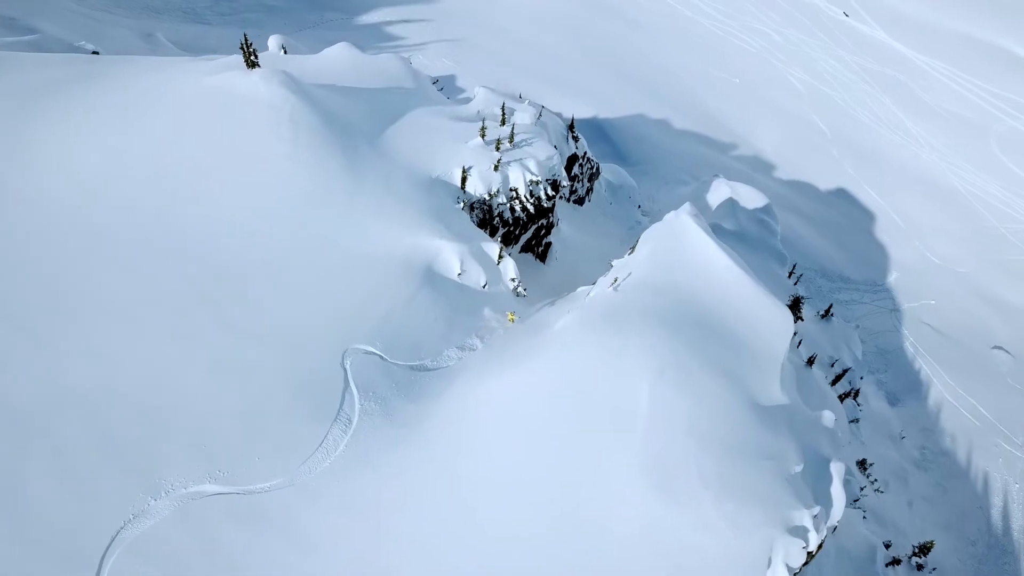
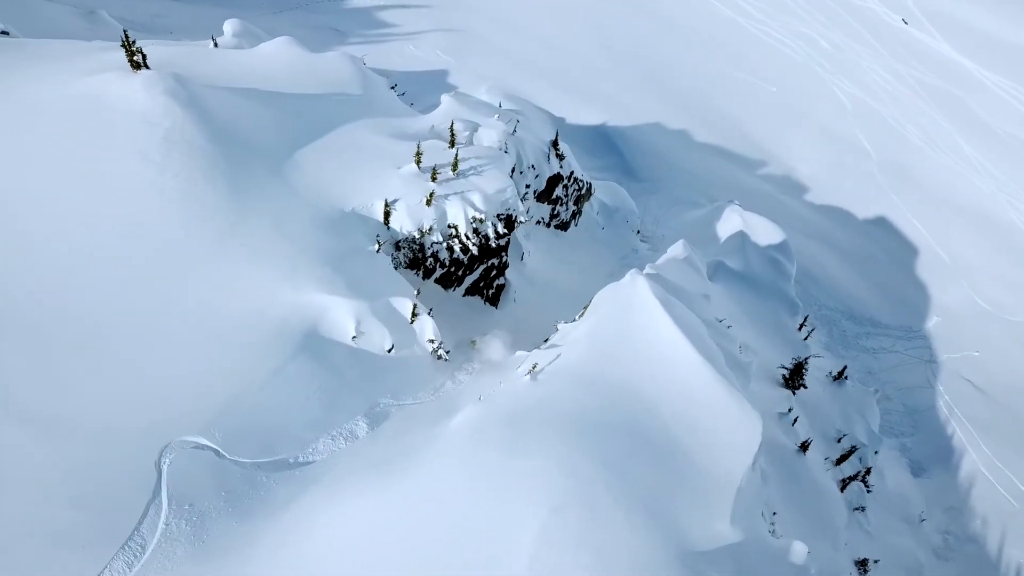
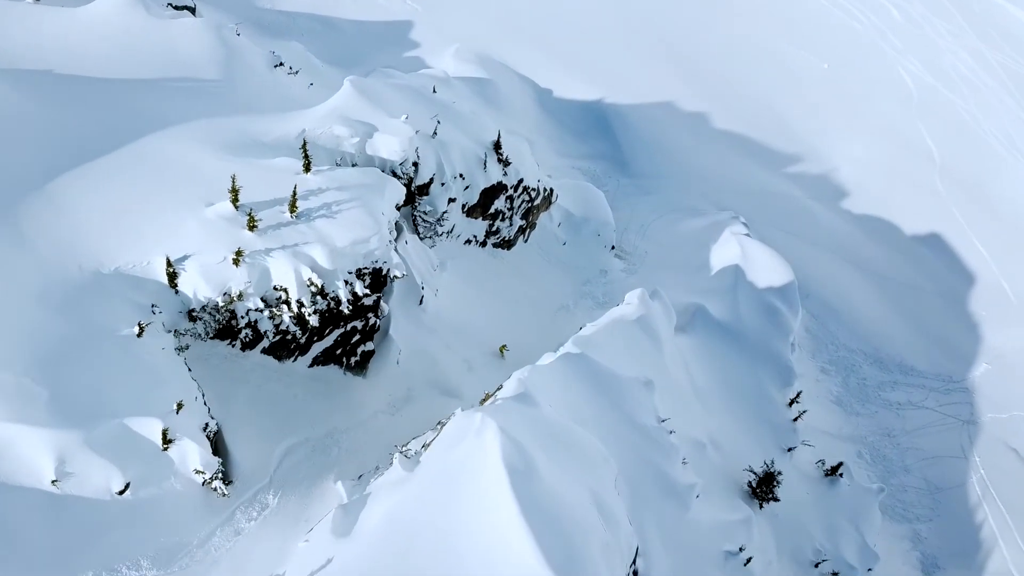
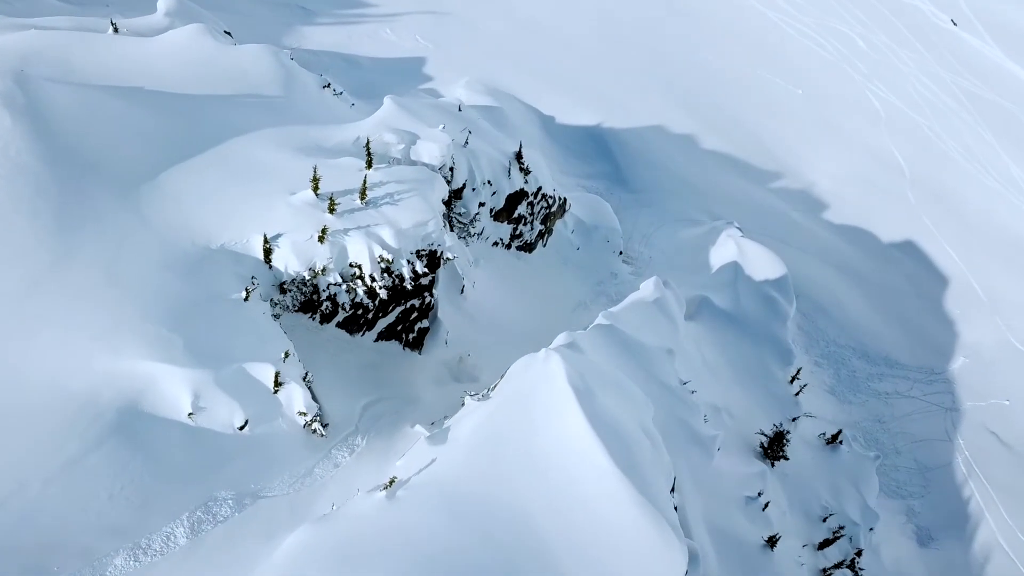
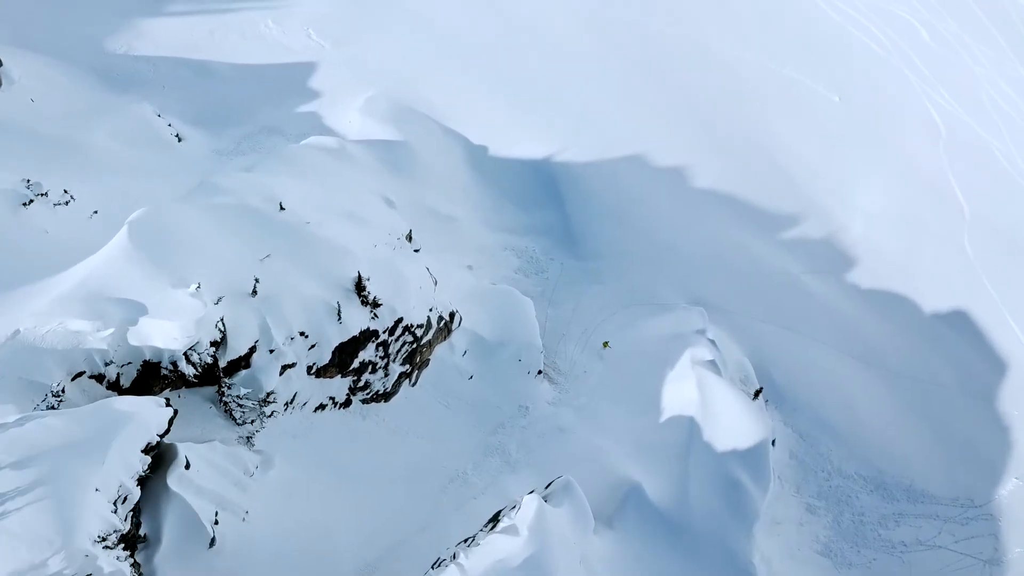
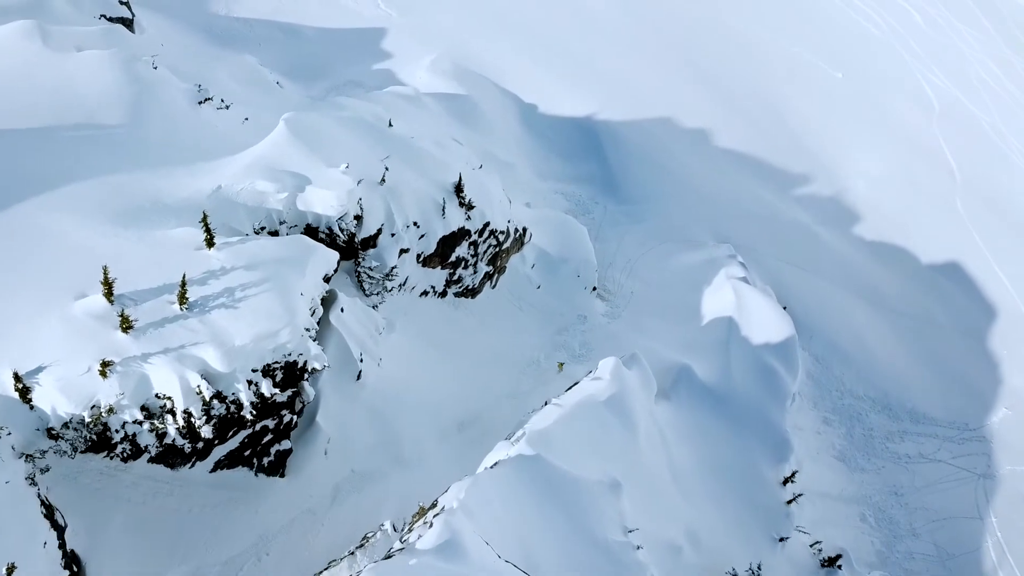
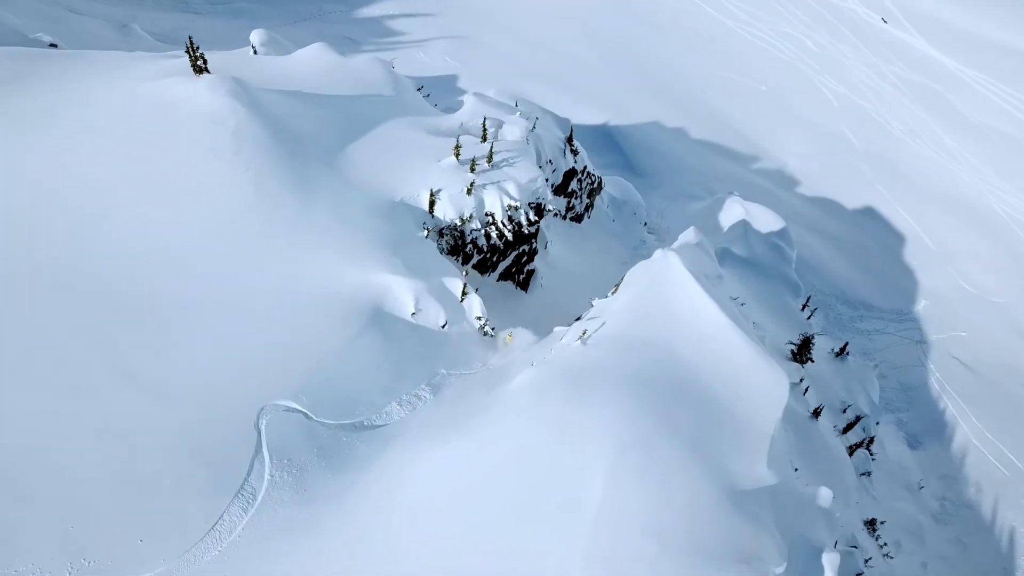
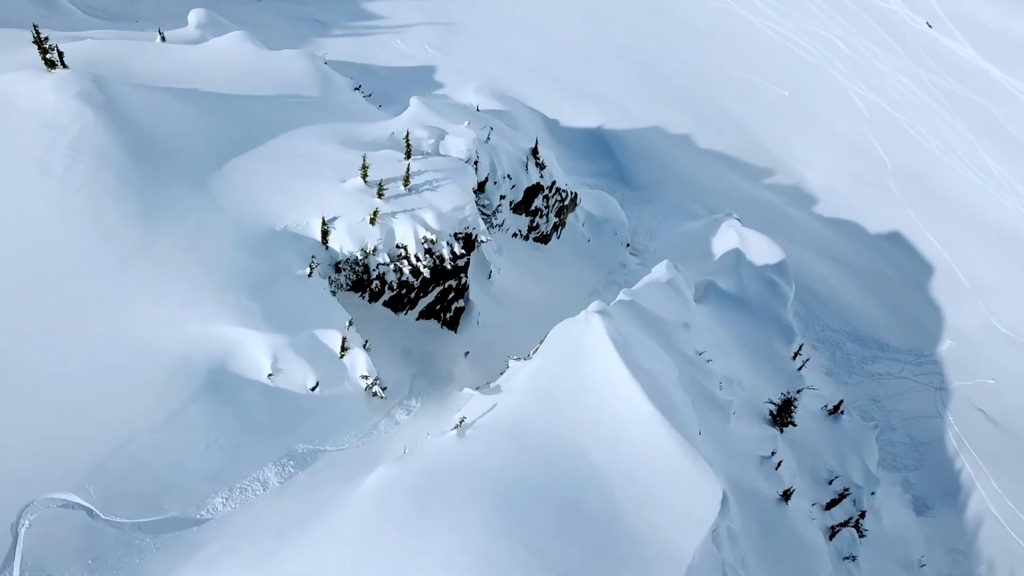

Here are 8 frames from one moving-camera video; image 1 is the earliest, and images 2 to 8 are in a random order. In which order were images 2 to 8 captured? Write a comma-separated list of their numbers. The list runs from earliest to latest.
7, 2, 8, 4, 3, 6, 5
